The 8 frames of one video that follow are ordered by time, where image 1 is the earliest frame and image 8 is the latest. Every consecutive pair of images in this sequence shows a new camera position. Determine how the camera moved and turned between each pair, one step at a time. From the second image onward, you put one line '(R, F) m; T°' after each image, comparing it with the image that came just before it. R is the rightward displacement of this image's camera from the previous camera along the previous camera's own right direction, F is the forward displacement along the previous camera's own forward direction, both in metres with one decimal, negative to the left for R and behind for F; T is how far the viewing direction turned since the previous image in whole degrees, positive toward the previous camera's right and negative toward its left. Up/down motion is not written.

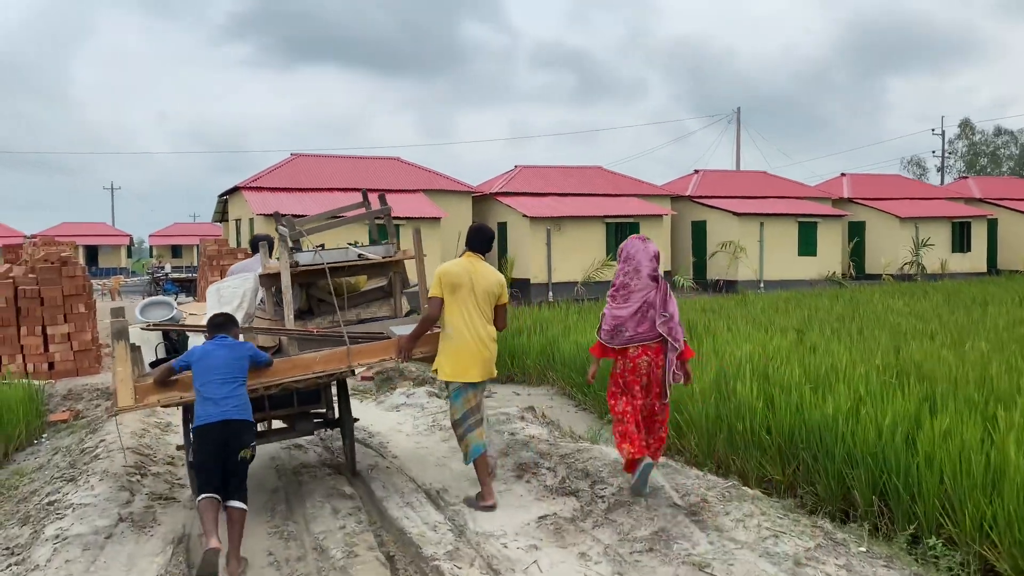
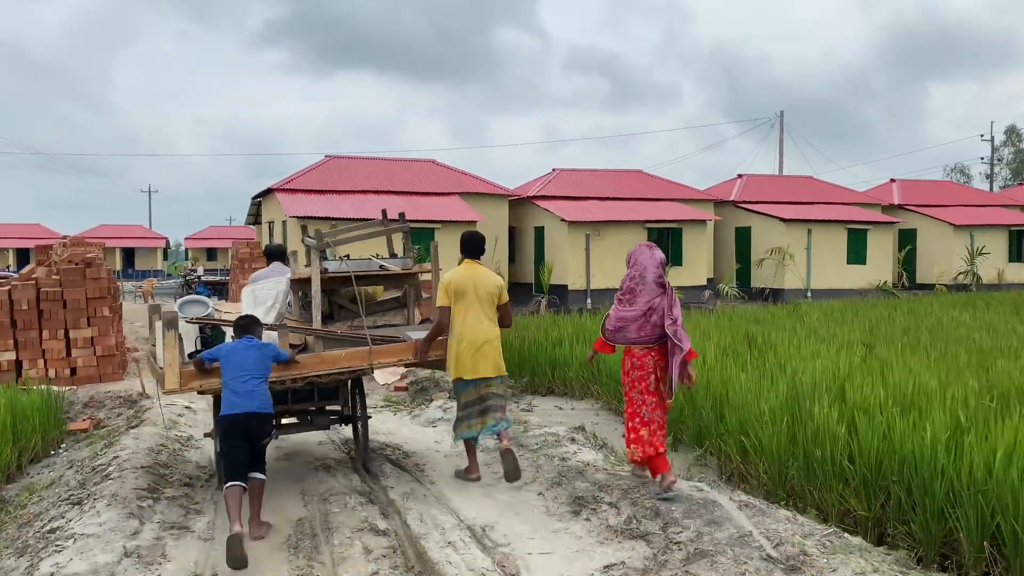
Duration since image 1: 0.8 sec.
(-0.1, +0.6) m; -2°
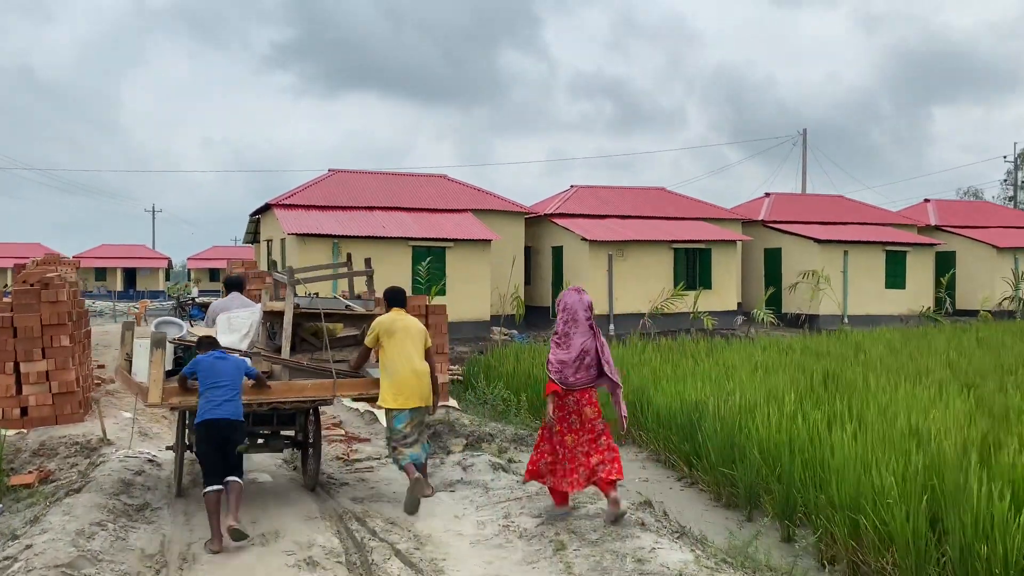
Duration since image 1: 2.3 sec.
(-0.2, +1.4) m; 0°
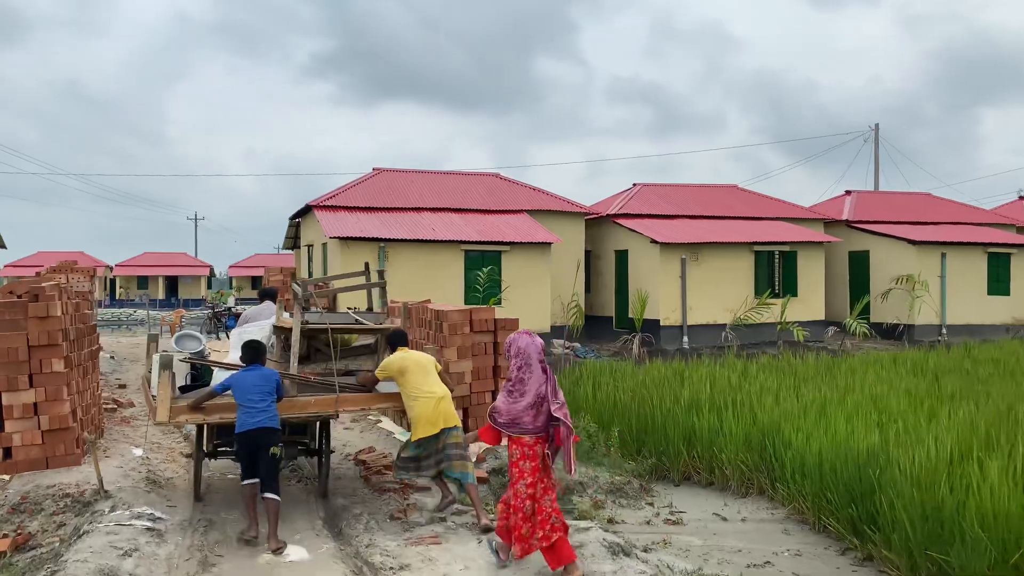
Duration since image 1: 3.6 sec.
(-0.4, +1.7) m; -3°
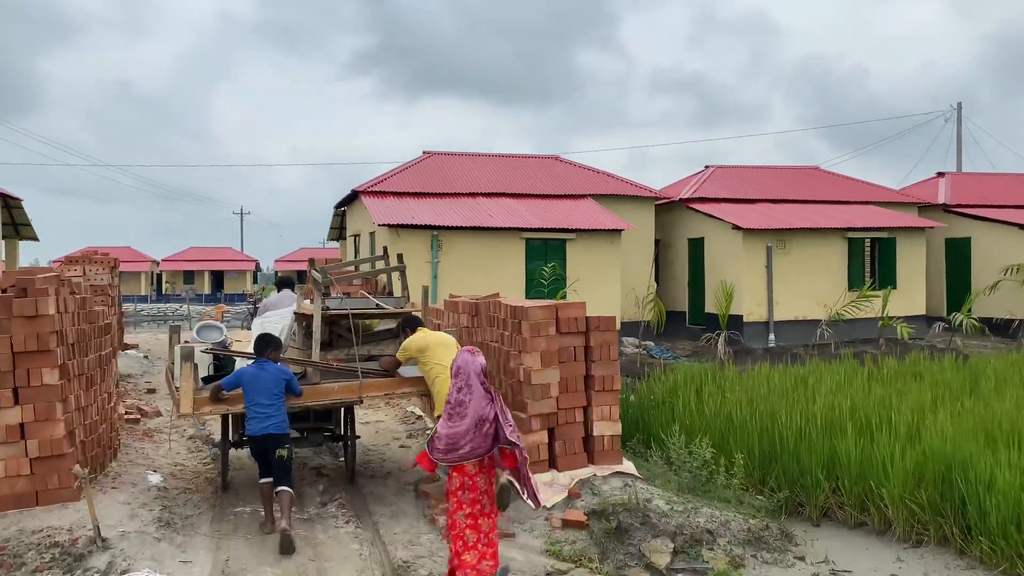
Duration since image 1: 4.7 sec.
(-0.4, +1.5) m; -3°
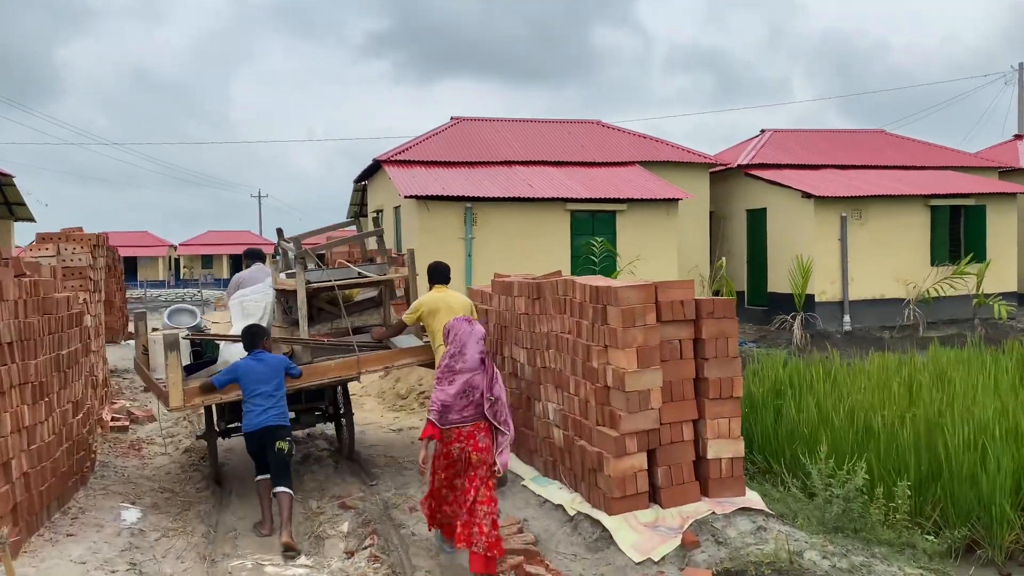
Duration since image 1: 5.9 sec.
(-0.4, +1.5) m; -1°
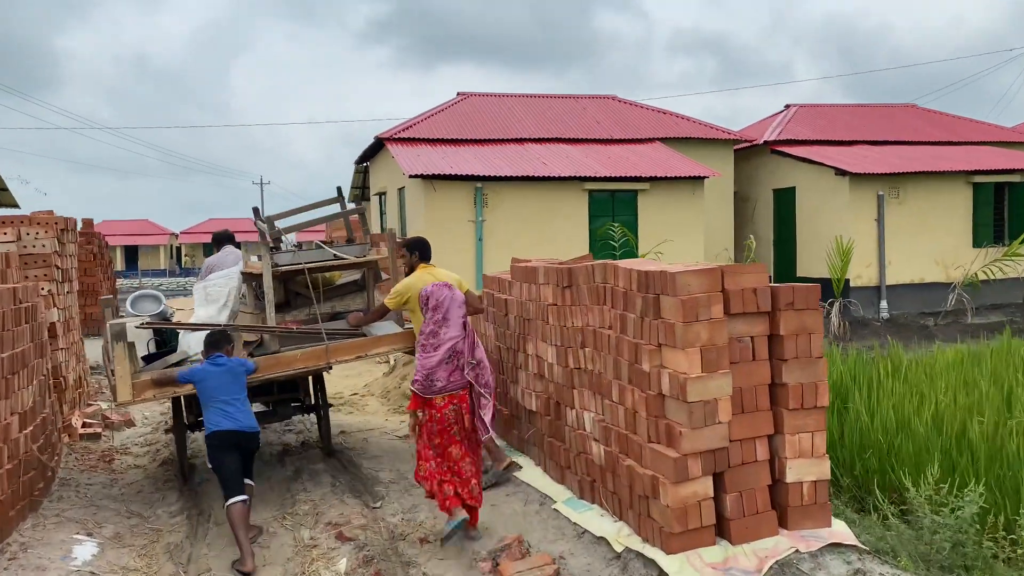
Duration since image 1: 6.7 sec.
(-0.1, +0.9) m; 0°
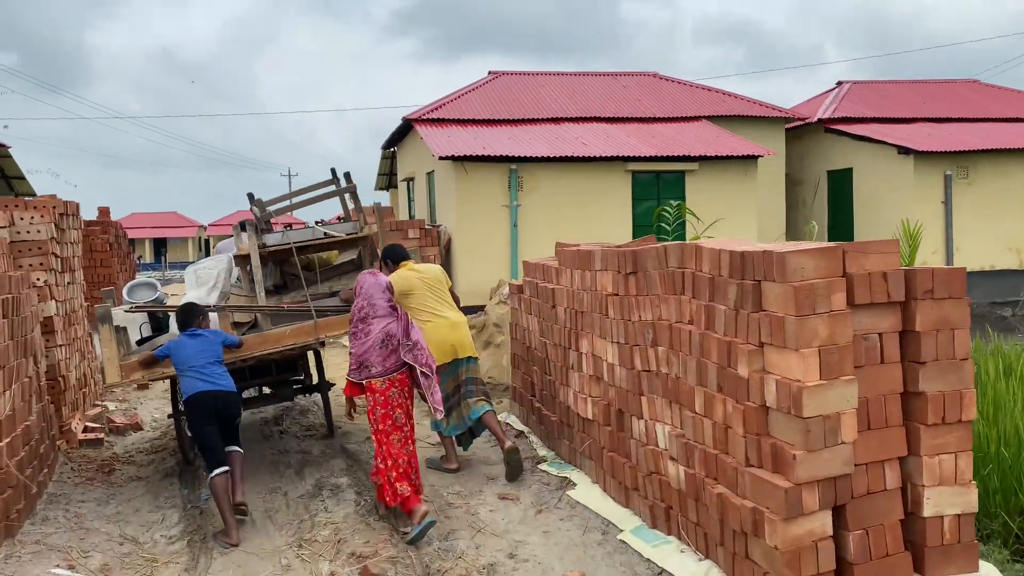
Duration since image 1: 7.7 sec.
(-0.1, +0.7) m; -2°
